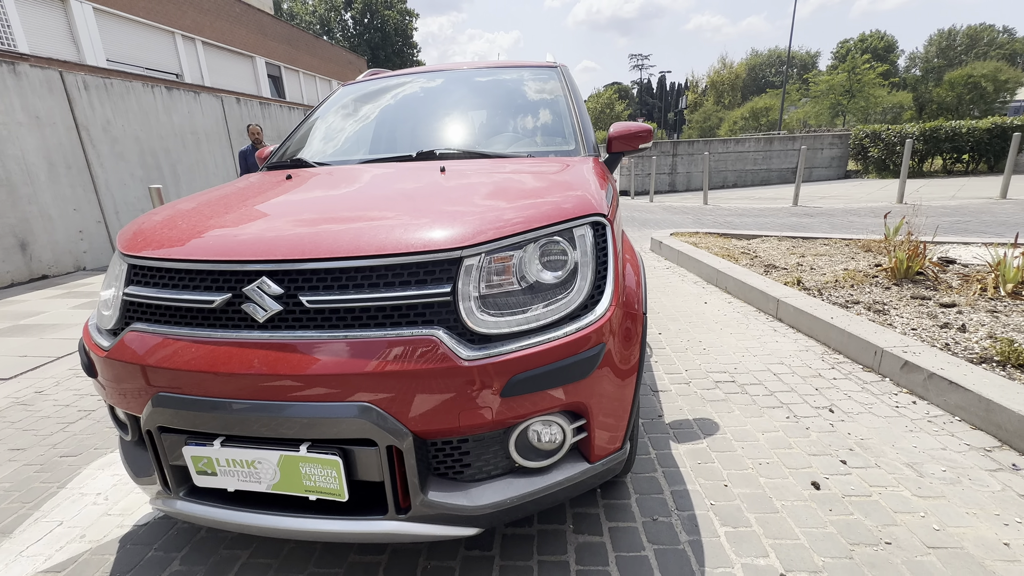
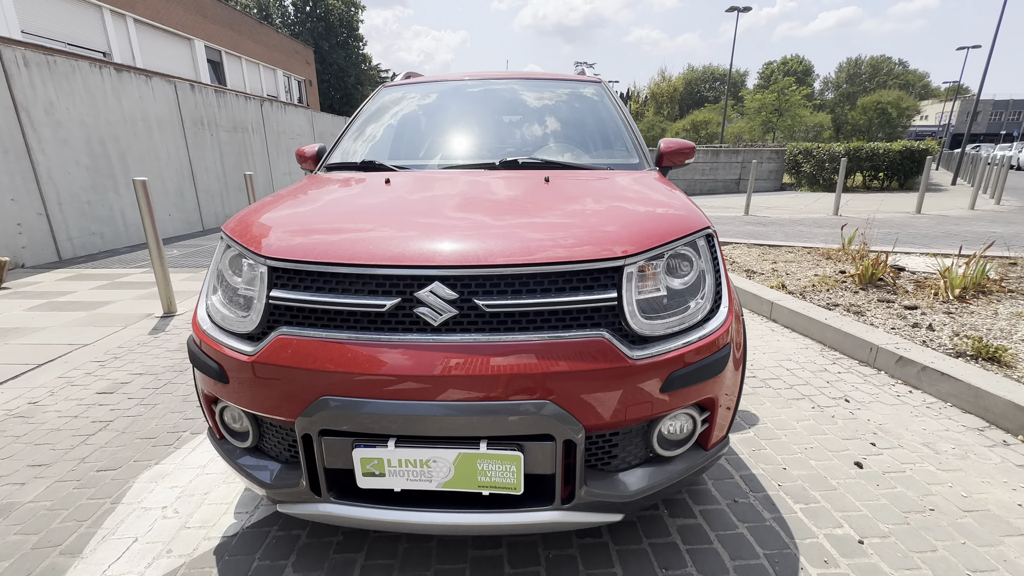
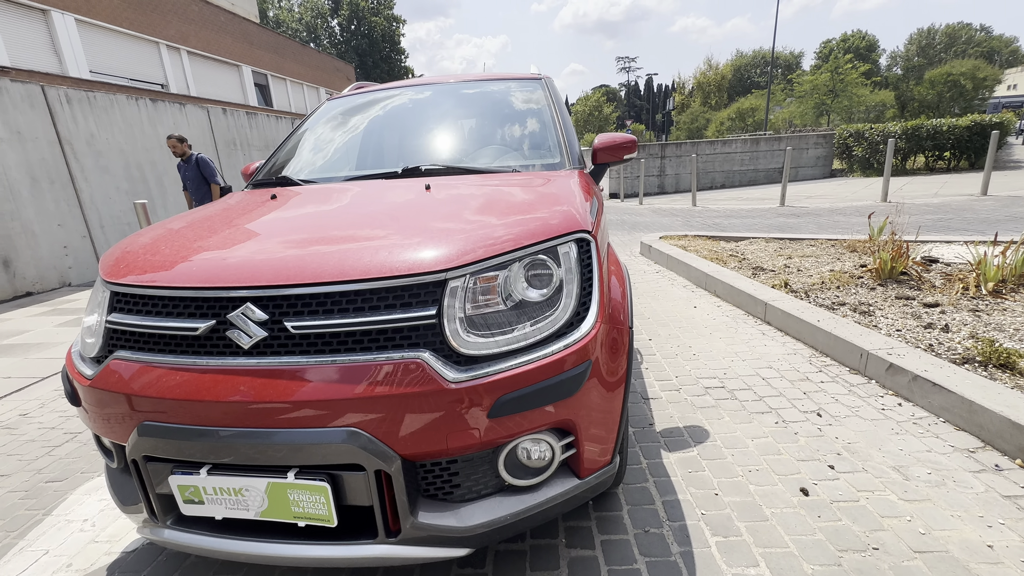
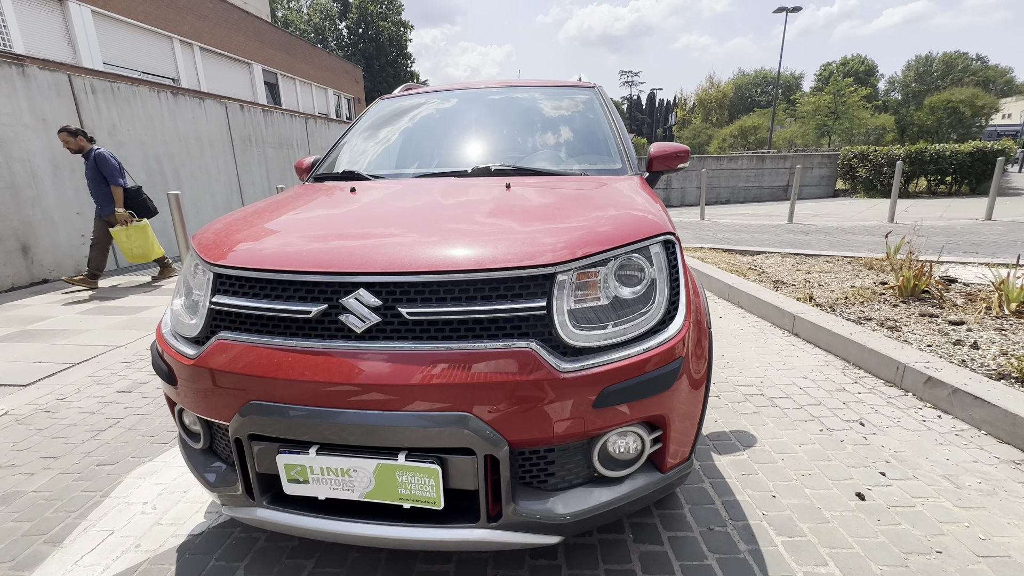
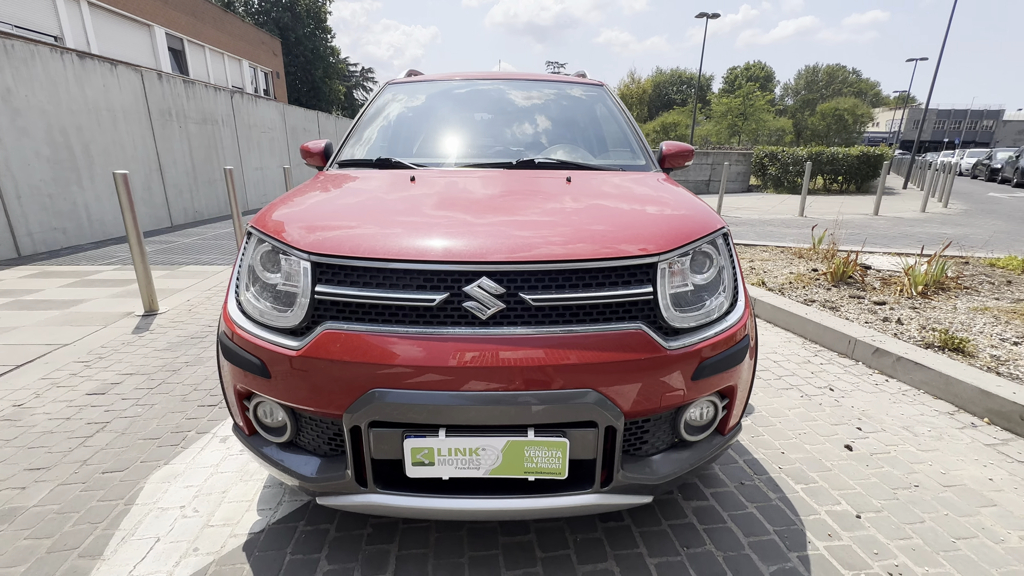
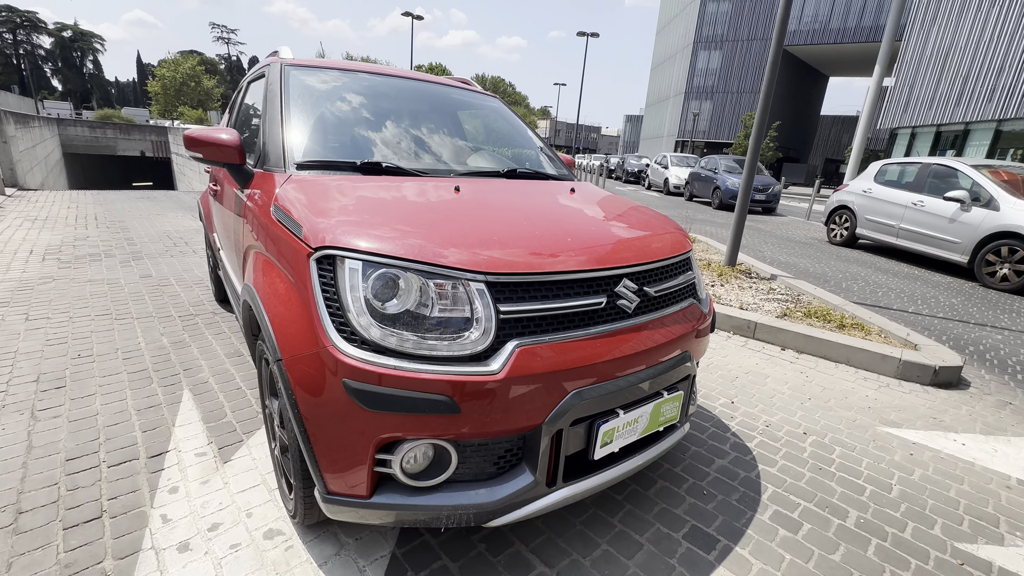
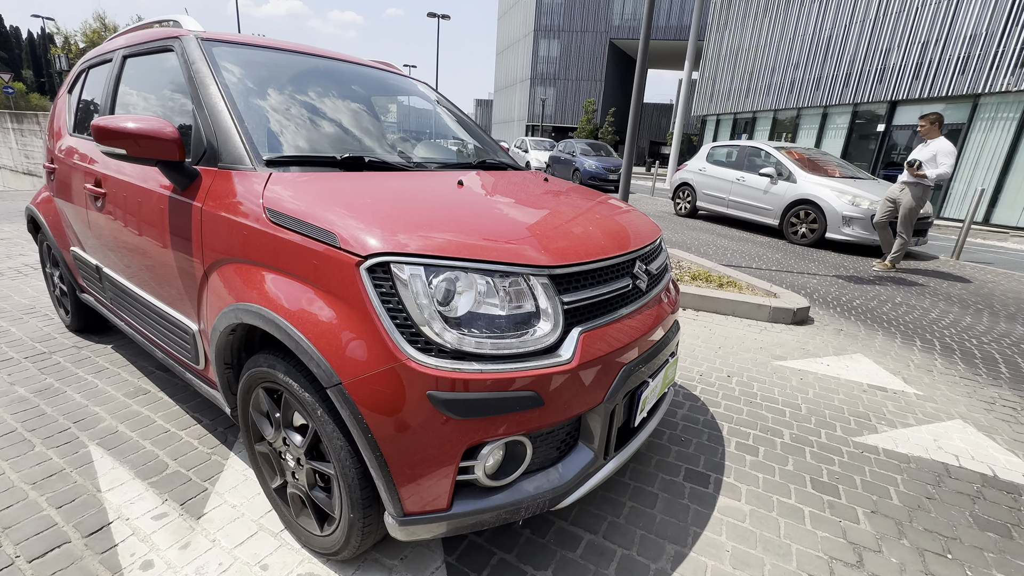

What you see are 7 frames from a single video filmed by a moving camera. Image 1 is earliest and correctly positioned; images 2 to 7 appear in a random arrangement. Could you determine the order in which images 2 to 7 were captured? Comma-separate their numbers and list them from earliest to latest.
3, 4, 2, 5, 6, 7
